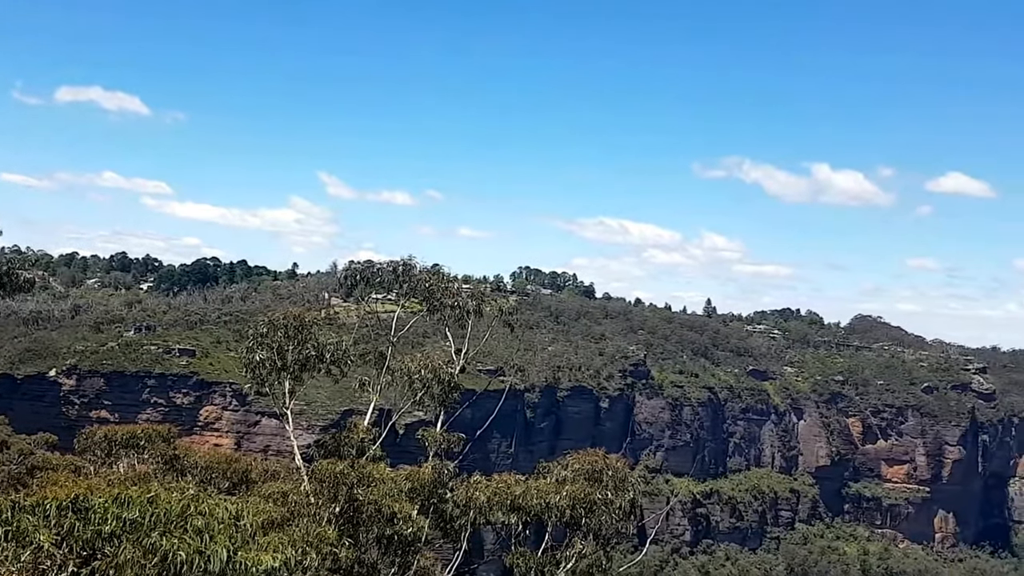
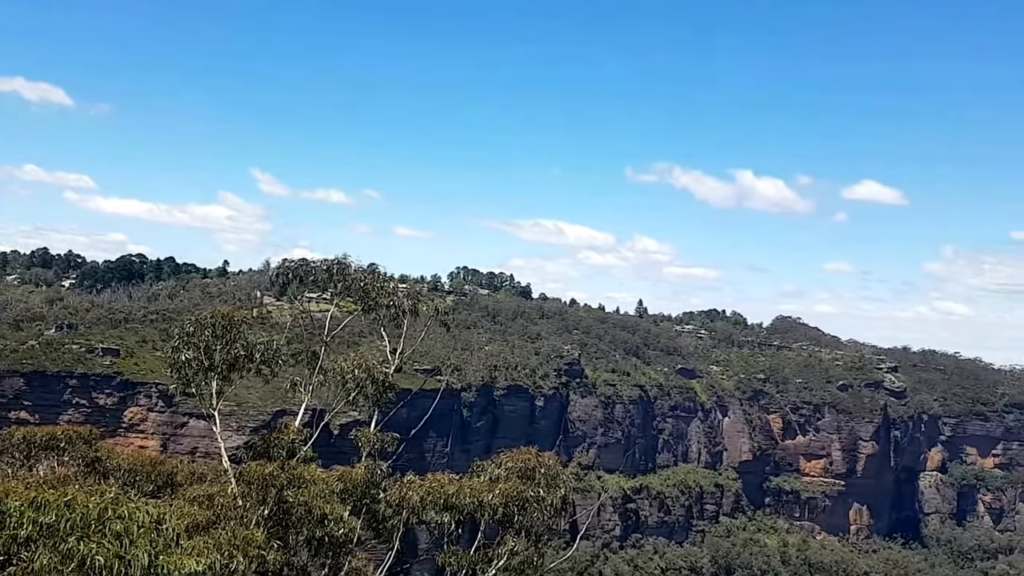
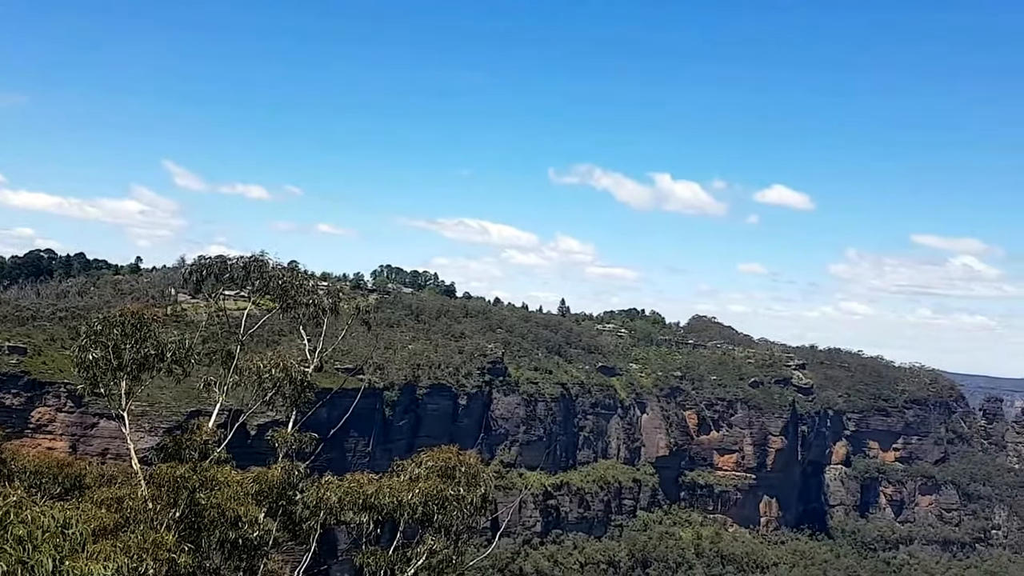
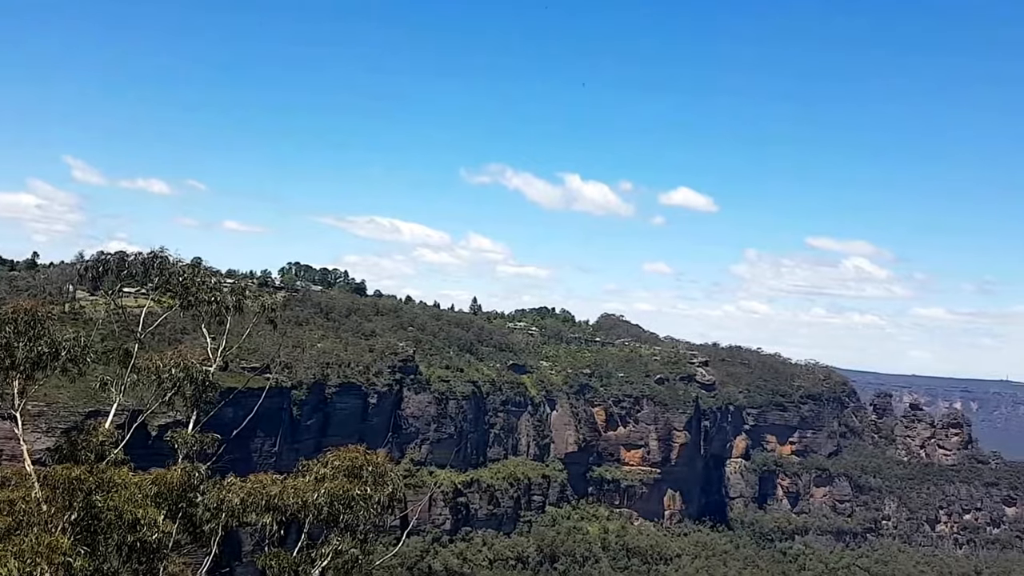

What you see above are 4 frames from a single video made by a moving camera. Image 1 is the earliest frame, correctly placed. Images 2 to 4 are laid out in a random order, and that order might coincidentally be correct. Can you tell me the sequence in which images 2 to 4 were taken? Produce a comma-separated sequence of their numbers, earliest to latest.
2, 3, 4
